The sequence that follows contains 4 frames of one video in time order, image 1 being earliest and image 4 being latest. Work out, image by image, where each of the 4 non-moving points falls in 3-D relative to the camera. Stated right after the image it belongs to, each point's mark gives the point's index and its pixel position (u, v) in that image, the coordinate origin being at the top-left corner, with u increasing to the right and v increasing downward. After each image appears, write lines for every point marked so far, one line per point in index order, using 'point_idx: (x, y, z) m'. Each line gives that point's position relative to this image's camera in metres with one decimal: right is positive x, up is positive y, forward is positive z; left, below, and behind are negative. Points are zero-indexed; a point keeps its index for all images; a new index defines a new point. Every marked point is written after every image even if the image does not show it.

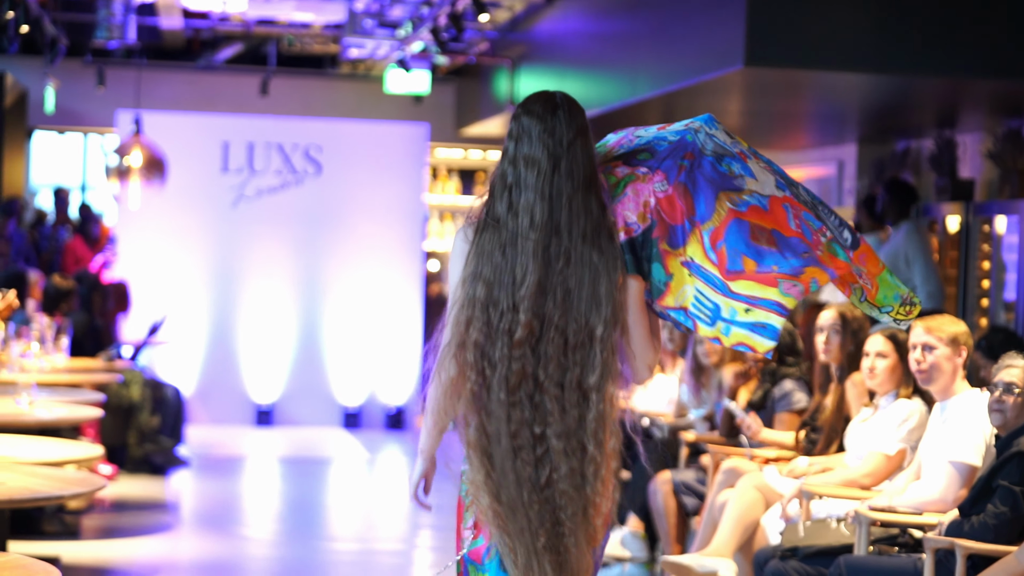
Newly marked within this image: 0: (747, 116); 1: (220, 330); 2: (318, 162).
0: (+1.5, +1.1, +8.1) m
1: (-1.9, -0.4, +7.9) m
2: (-1.2, +0.8, +7.9) m
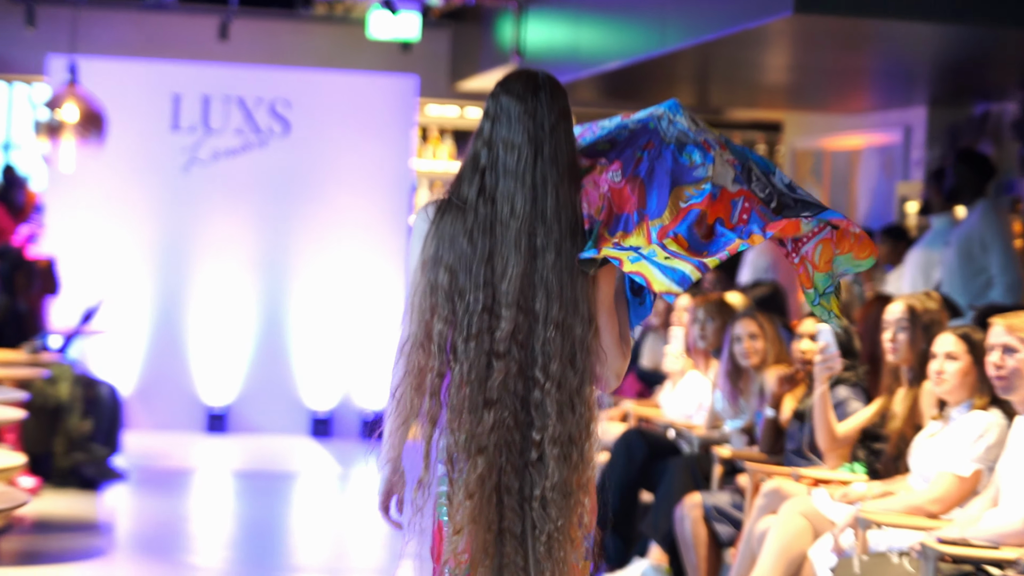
0: (+1.5, +1.2, +6.8) m
1: (-1.9, -0.3, +6.7) m
2: (-1.2, +0.9, +6.7) m
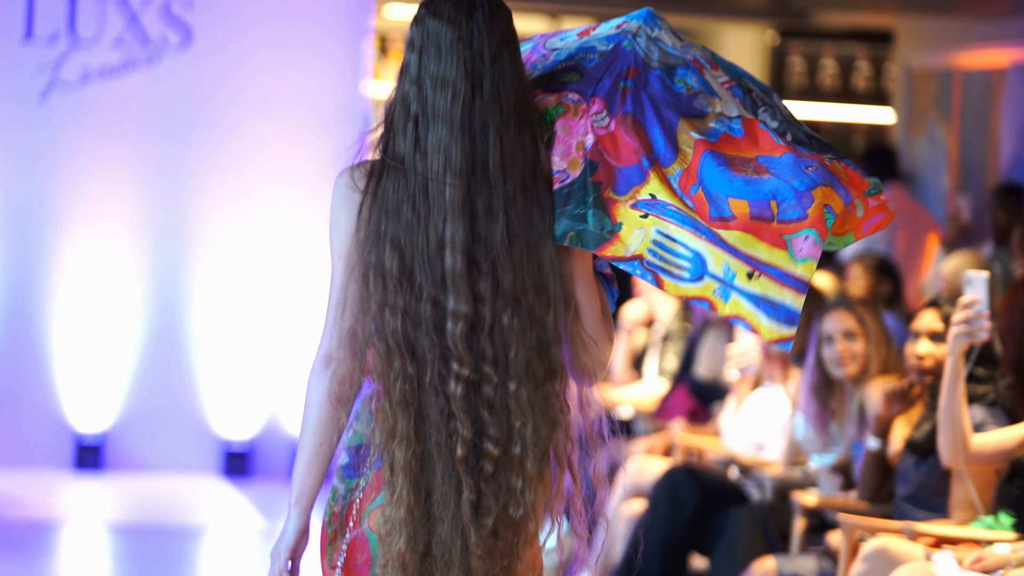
0: (+1.5, +1.2, +4.8) m
1: (-1.9, -0.2, +4.7) m
2: (-1.2, +1.0, +4.7) m
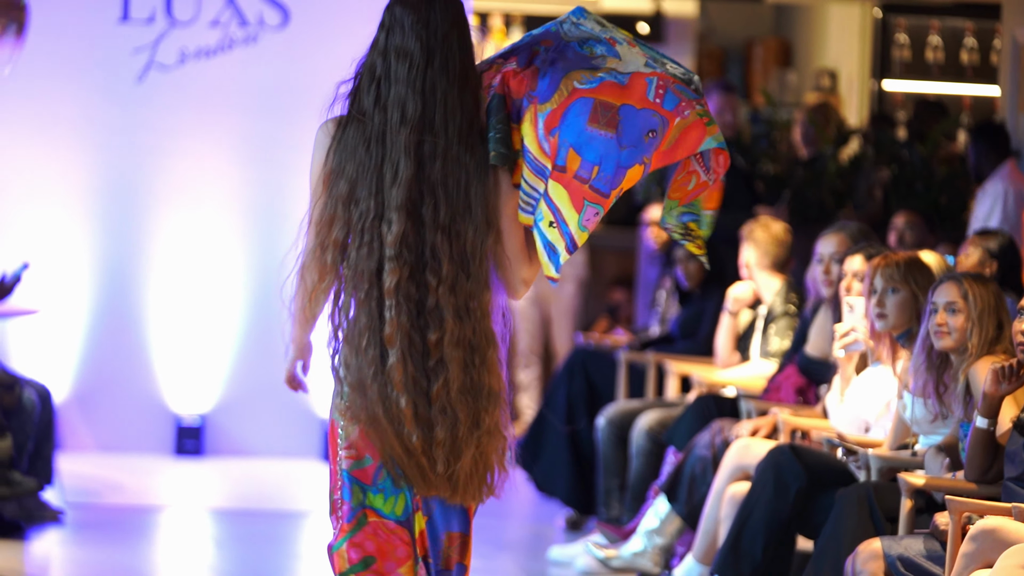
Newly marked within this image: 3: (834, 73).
0: (+1.9, +1.3, +4.7) m
1: (-1.5, -0.2, +4.7) m
2: (-0.9, +1.0, +4.7) m
3: (+1.8, +1.2, +7.2) m
